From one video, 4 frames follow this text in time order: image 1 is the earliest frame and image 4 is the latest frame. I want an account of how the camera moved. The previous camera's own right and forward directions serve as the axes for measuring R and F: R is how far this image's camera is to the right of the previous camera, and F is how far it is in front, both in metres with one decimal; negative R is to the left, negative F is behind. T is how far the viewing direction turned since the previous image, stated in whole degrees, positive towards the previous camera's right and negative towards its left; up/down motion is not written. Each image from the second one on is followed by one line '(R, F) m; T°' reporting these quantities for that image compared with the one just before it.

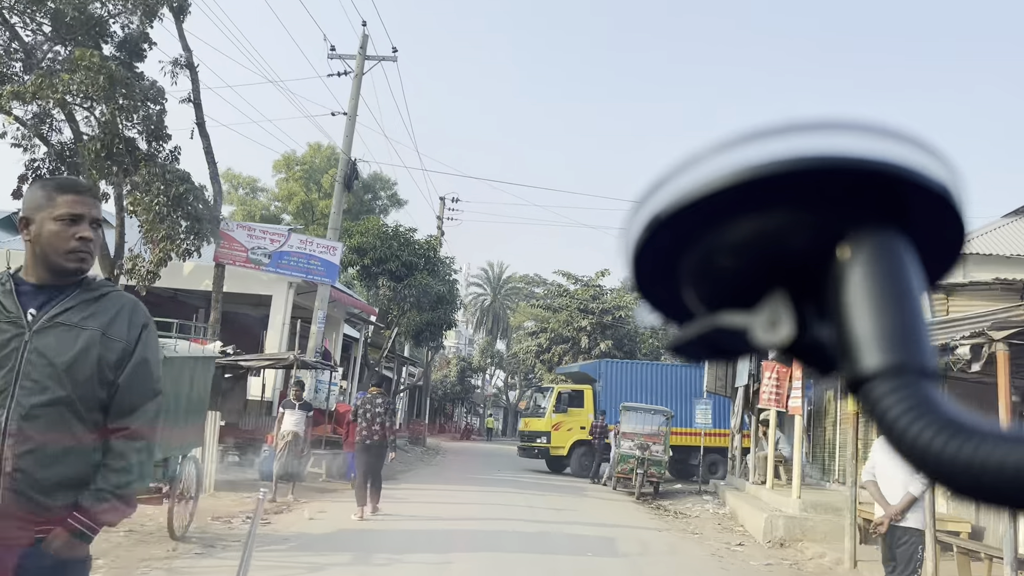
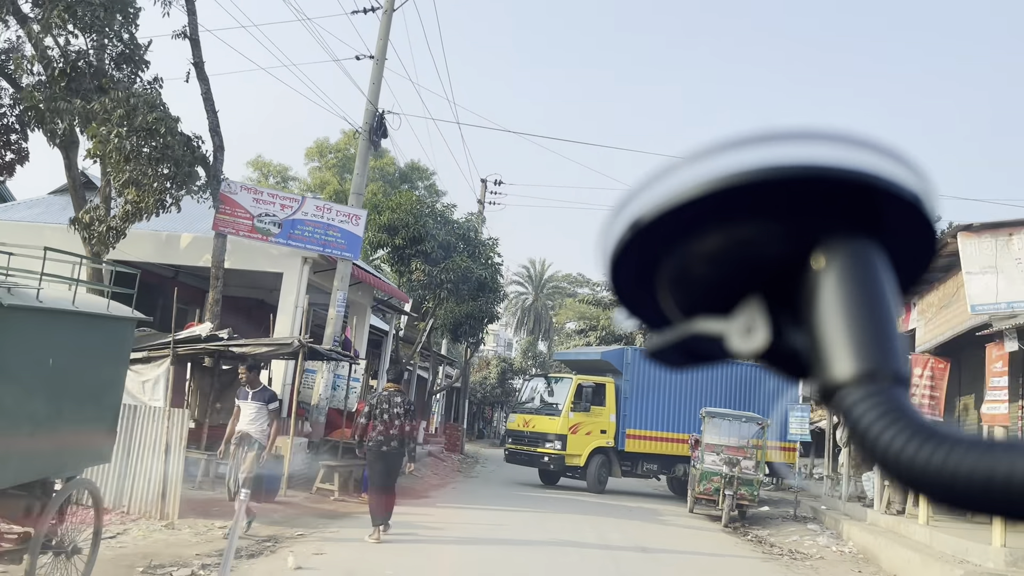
(-0.3, +2.8) m; -3°
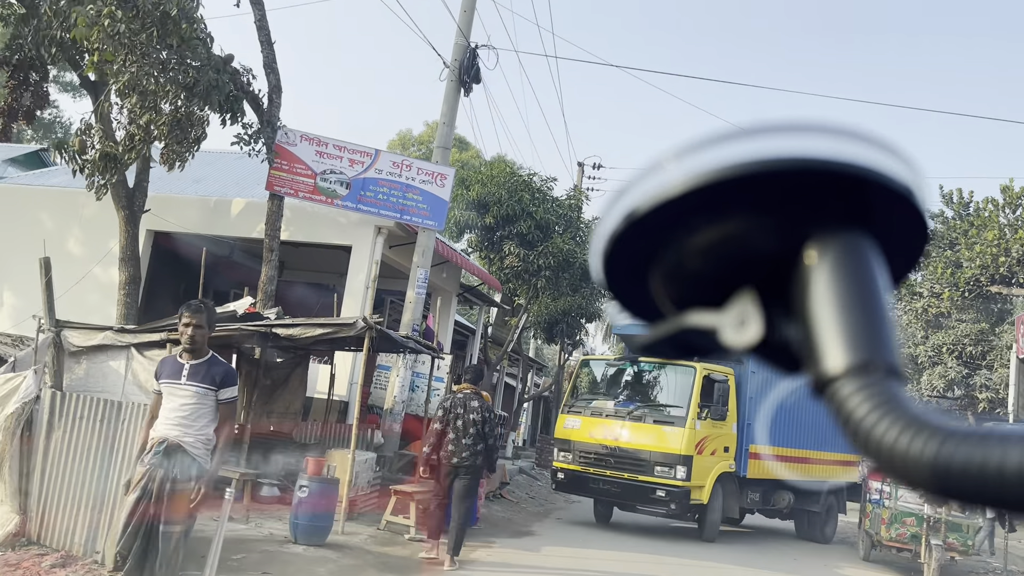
(-0.6, +2.8) m; -6°
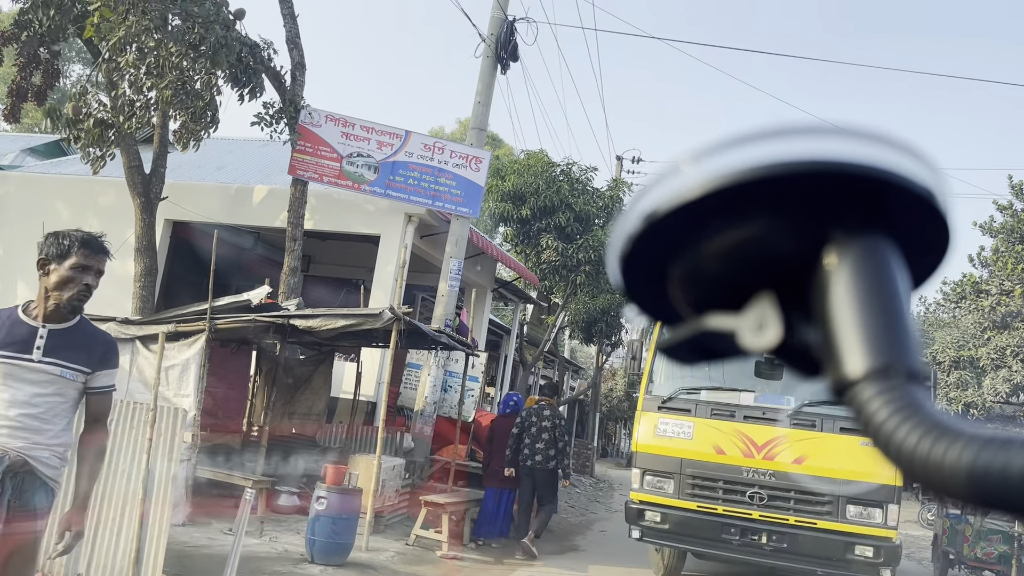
(-0.1, +0.8) m; -2°
